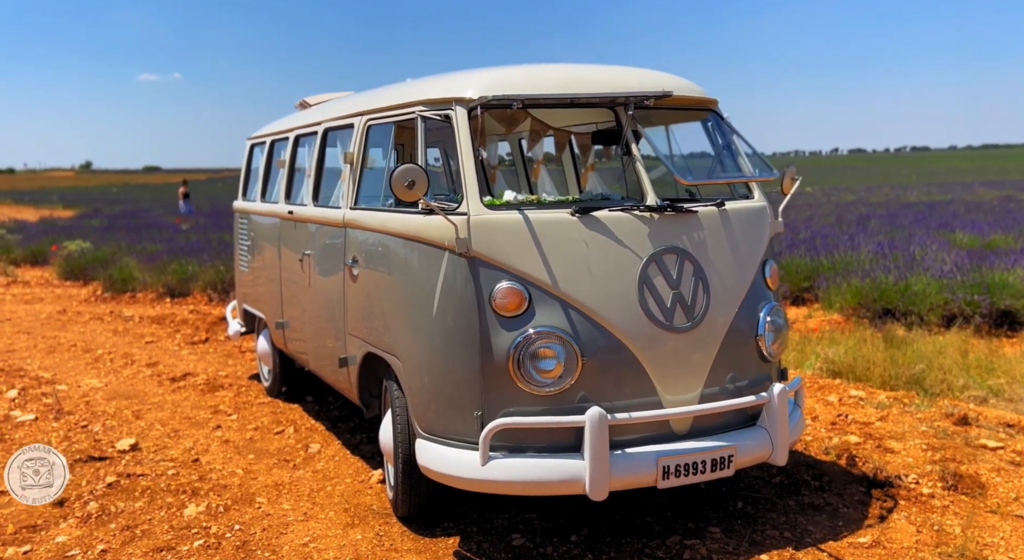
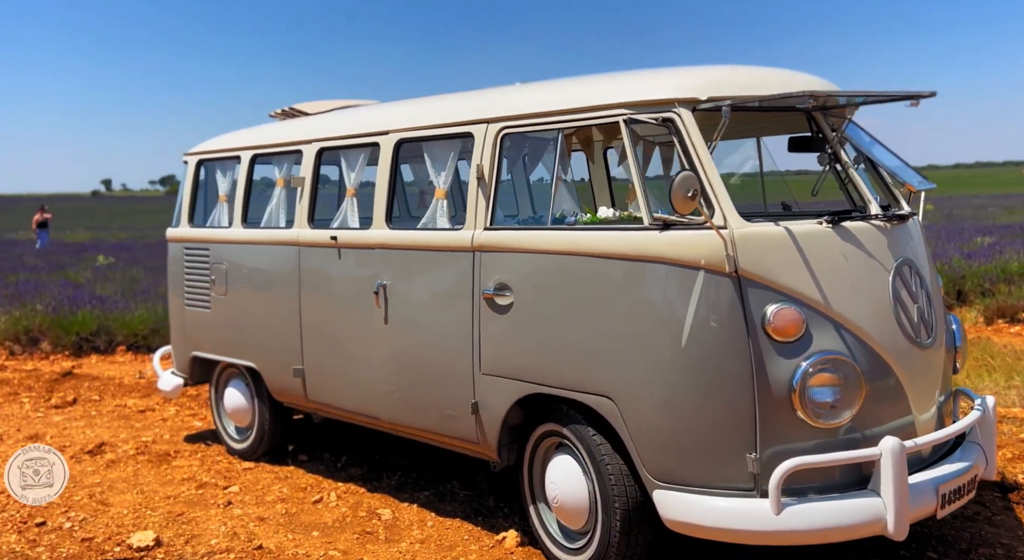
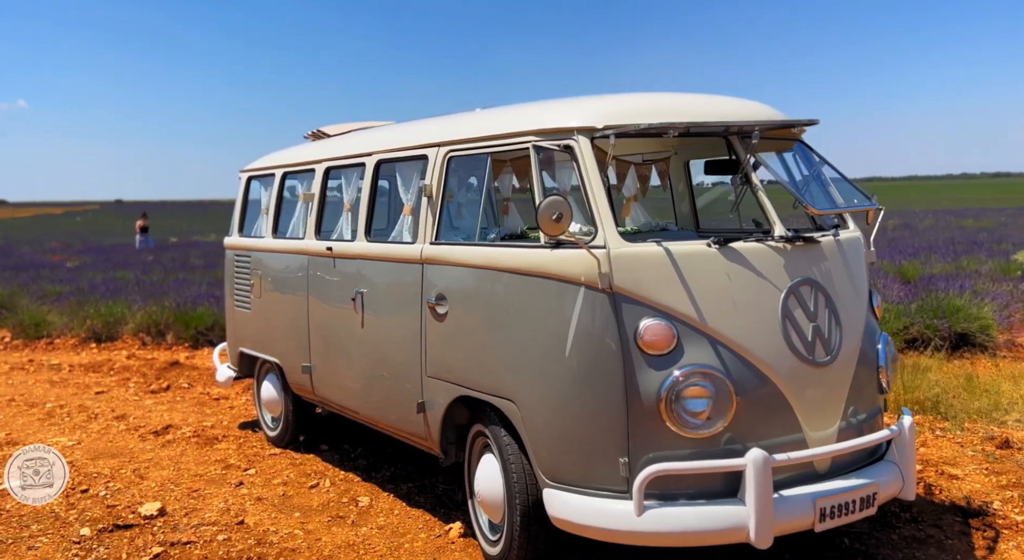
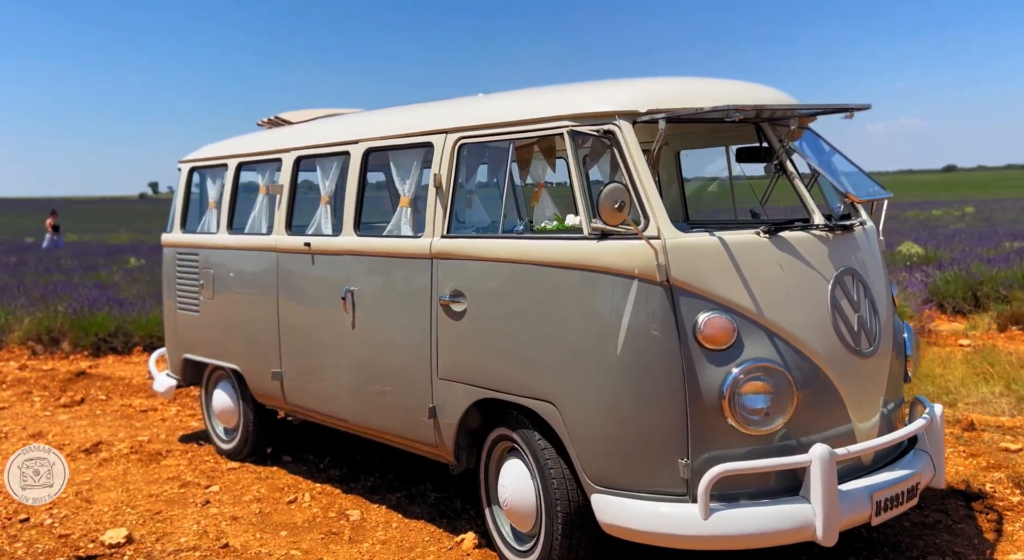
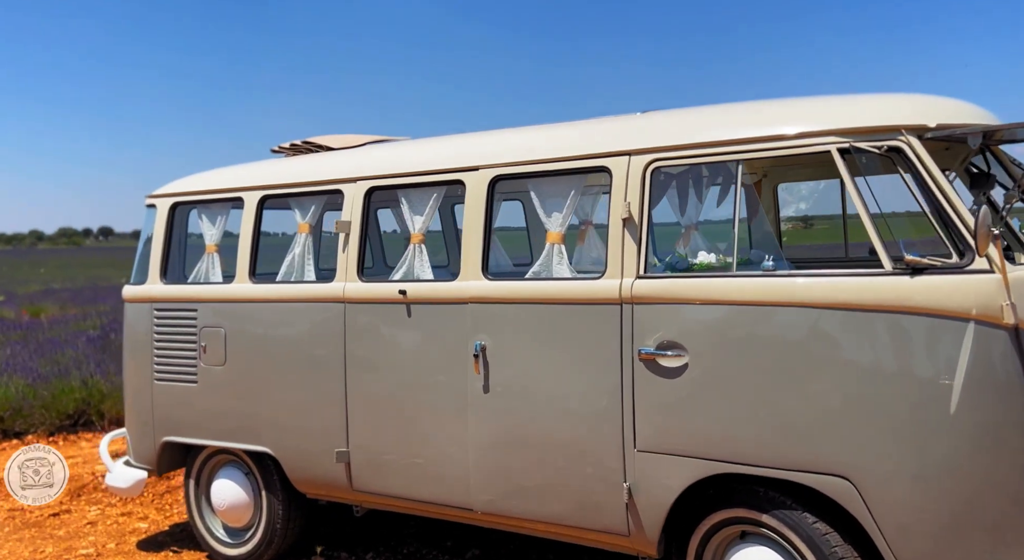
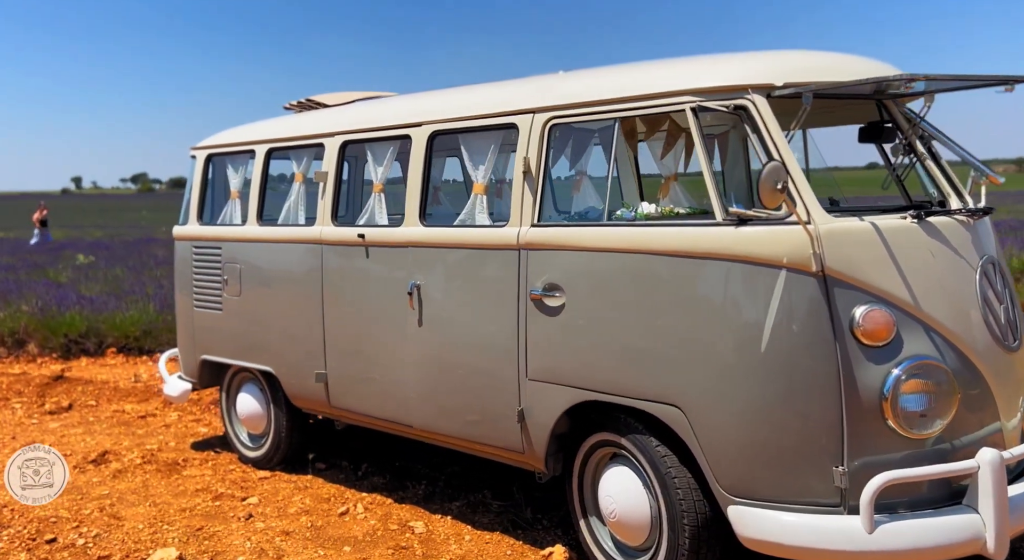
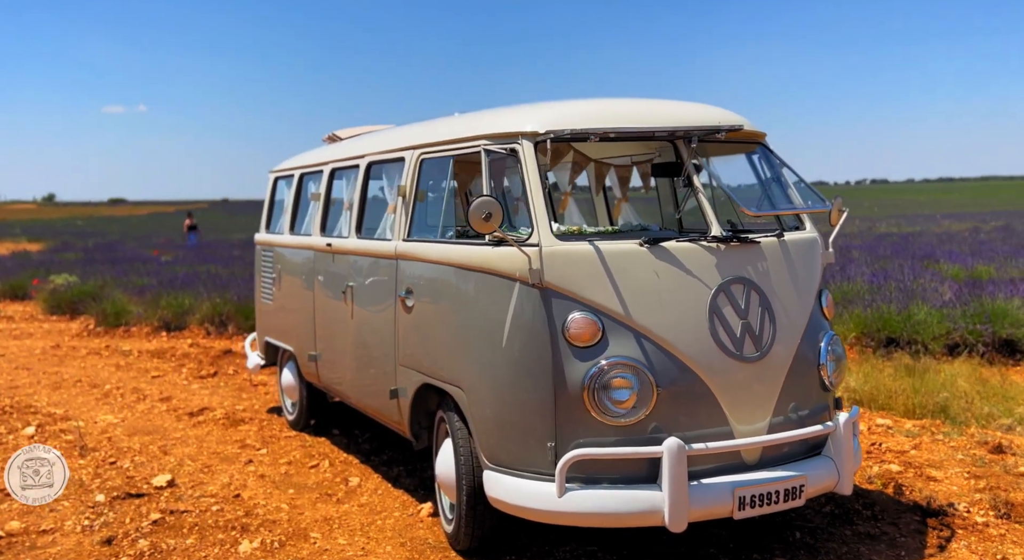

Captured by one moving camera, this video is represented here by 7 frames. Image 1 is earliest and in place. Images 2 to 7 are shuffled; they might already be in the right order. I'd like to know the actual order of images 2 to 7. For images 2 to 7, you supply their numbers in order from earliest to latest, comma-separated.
7, 3, 4, 2, 6, 5
